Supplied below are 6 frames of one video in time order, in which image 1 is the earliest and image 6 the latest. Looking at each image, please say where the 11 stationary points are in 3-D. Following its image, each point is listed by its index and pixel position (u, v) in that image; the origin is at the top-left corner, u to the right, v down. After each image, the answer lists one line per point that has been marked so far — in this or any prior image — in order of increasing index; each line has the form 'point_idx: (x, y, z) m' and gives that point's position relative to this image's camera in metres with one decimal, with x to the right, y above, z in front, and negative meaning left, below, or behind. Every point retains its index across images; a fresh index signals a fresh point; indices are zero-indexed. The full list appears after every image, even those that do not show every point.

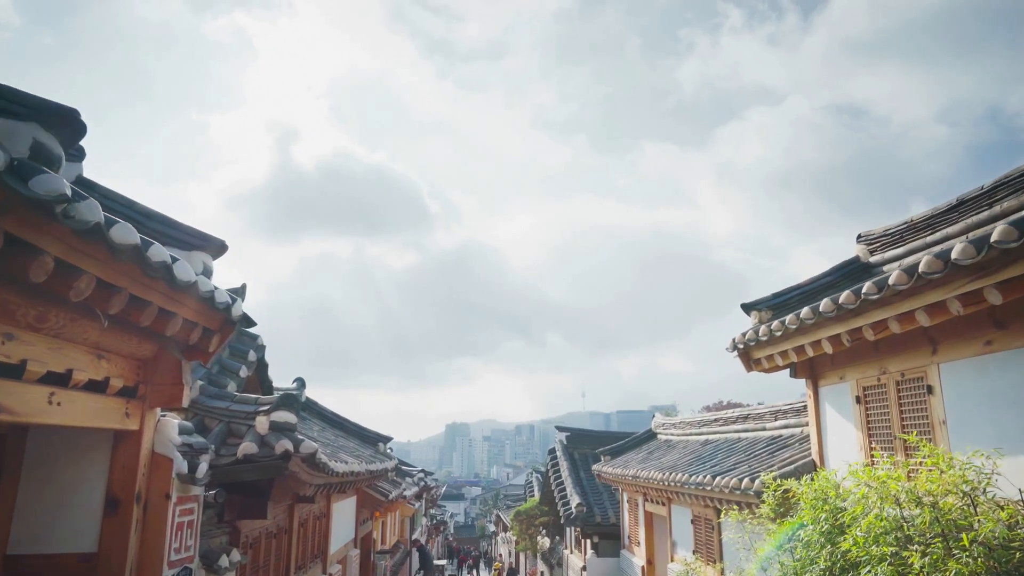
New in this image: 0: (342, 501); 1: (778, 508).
0: (-2.9, -3.7, +10.6) m
1: (+2.8, -2.3, +6.4) m
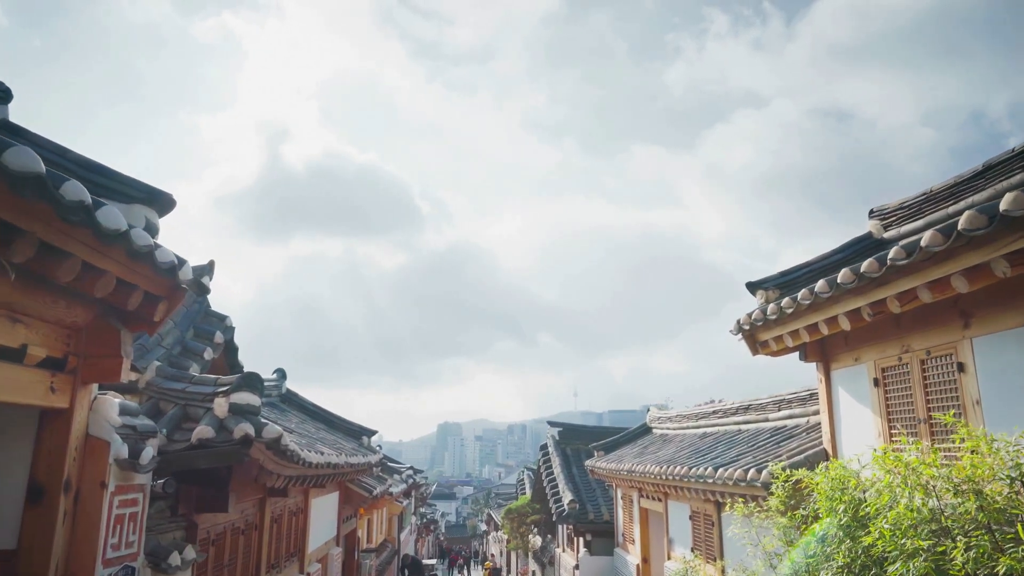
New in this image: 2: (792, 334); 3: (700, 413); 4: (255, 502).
0: (-3.1, -3.4, +10.0) m
1: (+2.7, -2.1, +5.9) m
2: (+2.9, -0.5, +6.3) m
3: (+4.0, -2.6, +12.9) m
4: (-2.9, -2.4, +6.9) m
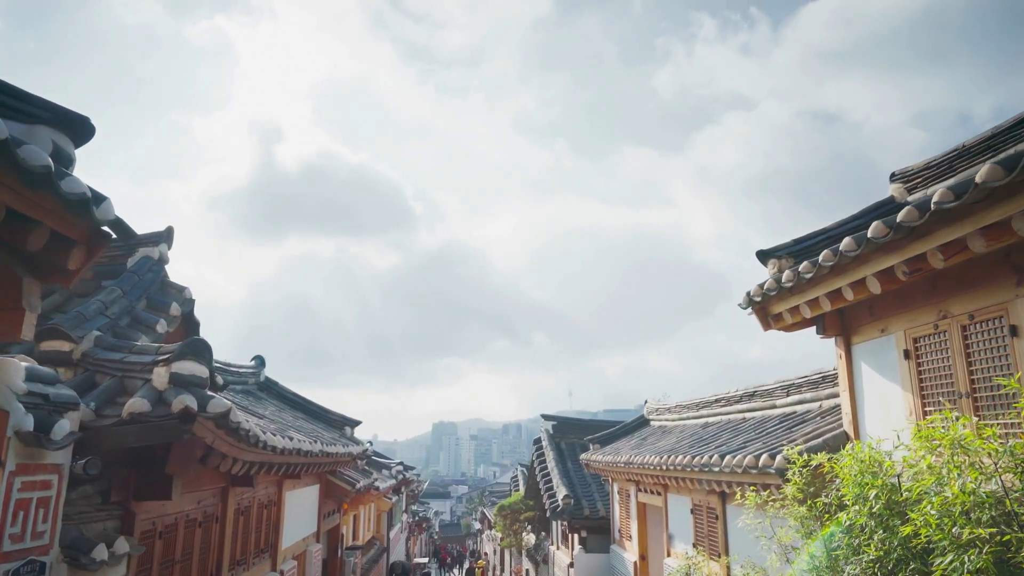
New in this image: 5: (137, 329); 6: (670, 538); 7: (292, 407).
0: (-3.3, -3.1, +9.3) m
1: (+2.6, -1.7, +5.3) m
2: (+2.7, -0.2, +5.7) m
3: (+3.8, -2.3, +12.3) m
4: (-3.0, -2.1, +6.2) m
5: (-3.4, -0.4, +5.6) m
6: (+2.7, -4.3, +10.7) m
7: (-4.0, -2.2, +11.1) m
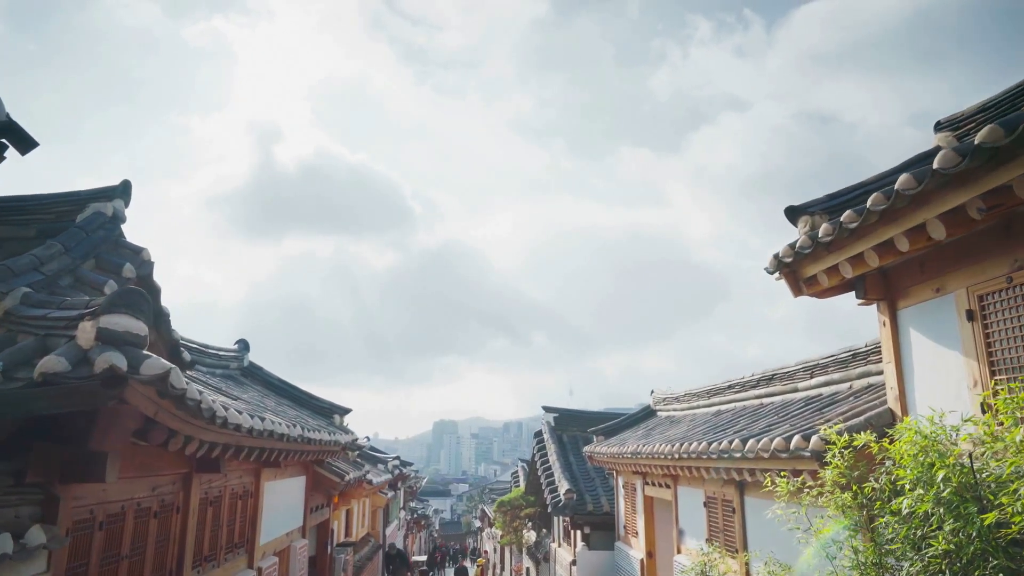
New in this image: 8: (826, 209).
0: (-3.3, -2.7, +8.6) m
1: (+2.5, -1.4, +4.6) m
2: (+2.7, +0.2, +5.0) m
3: (+3.8, -1.9, +11.6) m
4: (-3.0, -1.7, +5.5) m
5: (-3.5, 0.0, +4.9) m
6: (+2.7, -4.0, +9.9) m
7: (-4.0, -1.8, +10.4) m
8: (+2.8, +0.7, +5.5) m
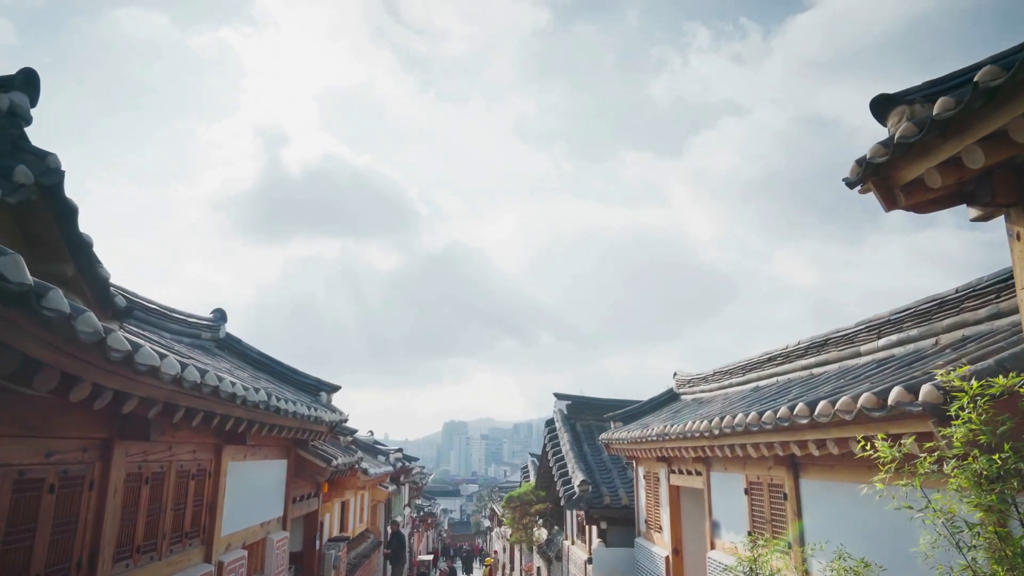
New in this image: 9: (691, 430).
0: (-3.2, -2.1, +7.4) m
1: (+2.6, -0.8, +3.3) m
2: (+2.8, +0.8, +3.7) m
3: (+3.9, -1.3, +10.3) m
4: (-3.0, -1.1, +4.3) m
5: (-3.4, +0.6, +3.7) m
6: (+2.9, -3.4, +8.6) m
7: (-3.9, -1.2, +9.2) m
8: (+2.9, +1.3, +4.2) m
9: (+2.4, -1.9, +8.1) m
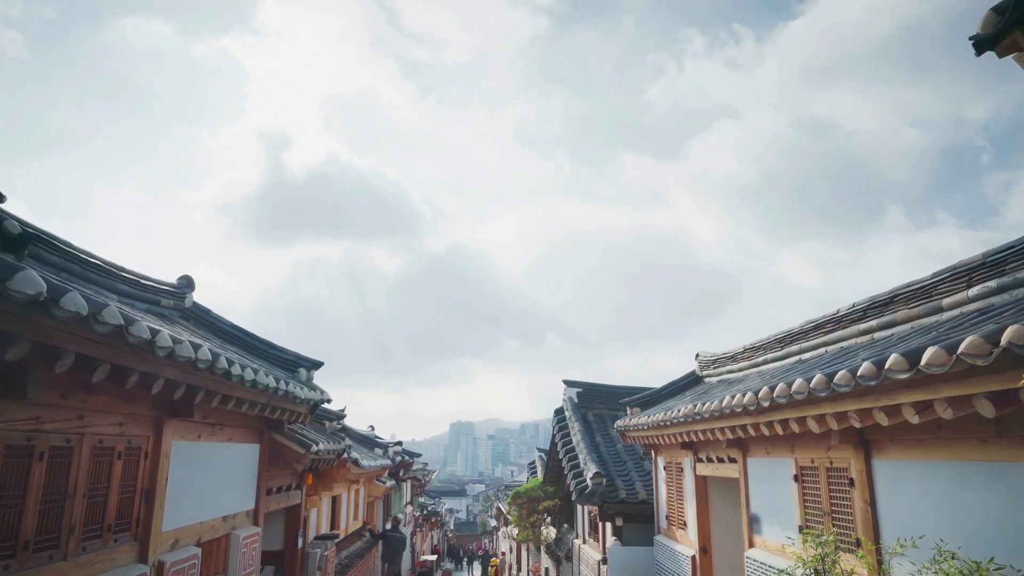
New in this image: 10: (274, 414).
0: (-3.1, -1.6, +6.3) m
1: (+2.6, -0.2, +2.1) m
2: (+2.8, +1.4, +2.4) m
3: (+4.0, -0.8, +9.0) m
4: (-2.9, -0.6, +3.1) m
5: (-3.4, +1.1, +2.5) m
6: (+2.9, -2.8, +7.4) m
7: (-3.8, -0.7, +8.1) m
8: (+2.9, +1.9, +3.0) m
9: (+2.4, -1.4, +6.9) m
10: (-2.8, -1.5, +7.3) m
